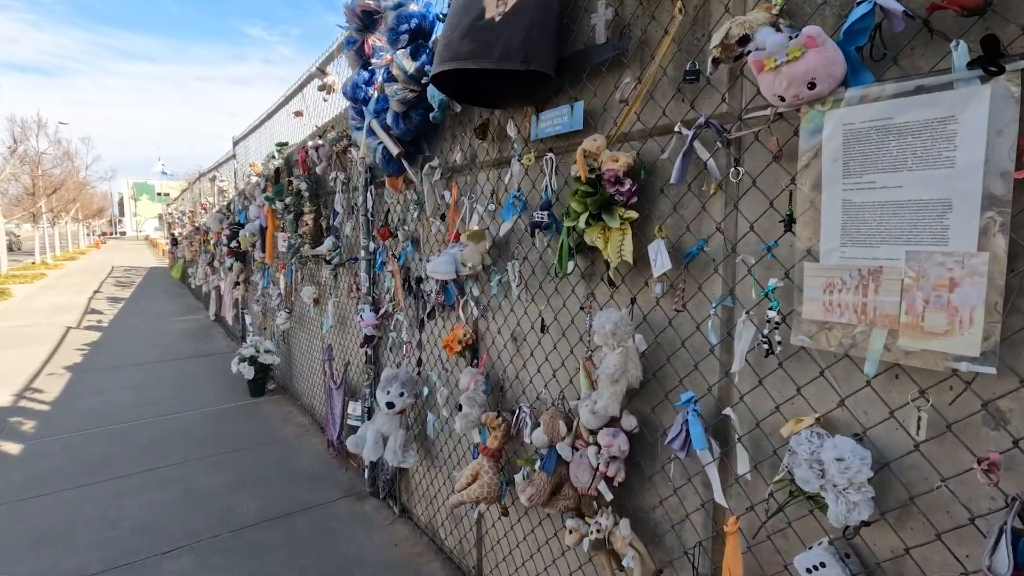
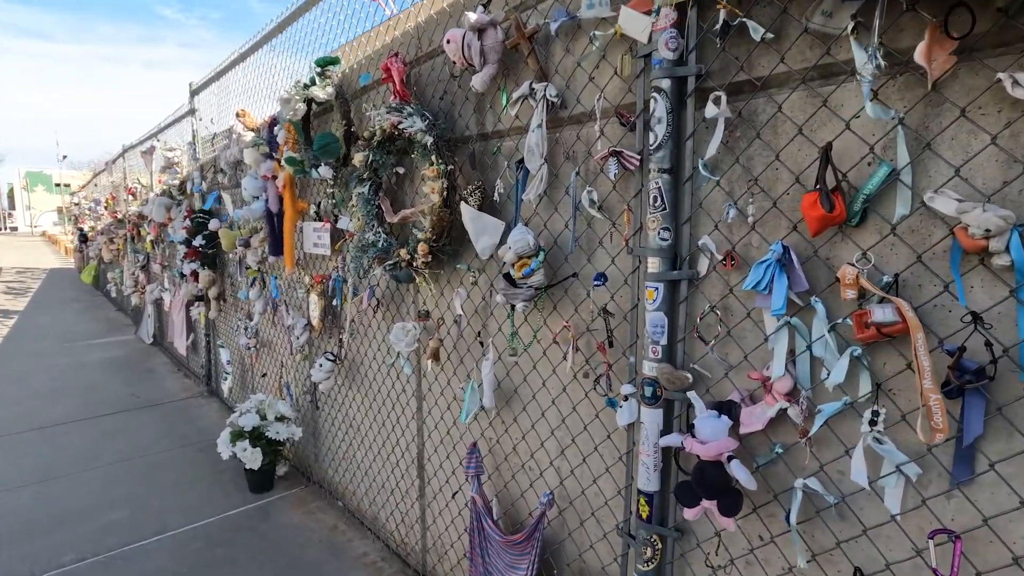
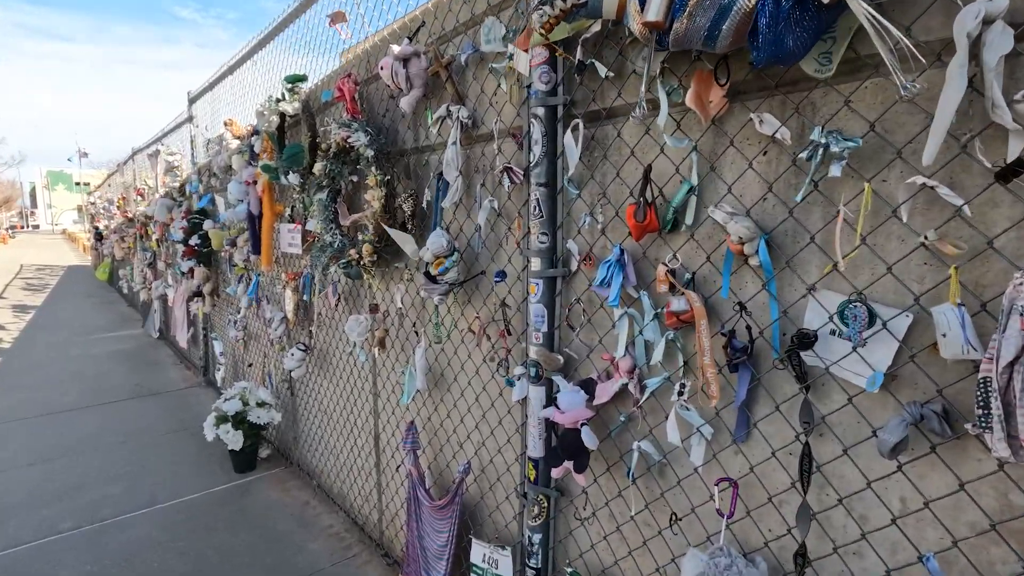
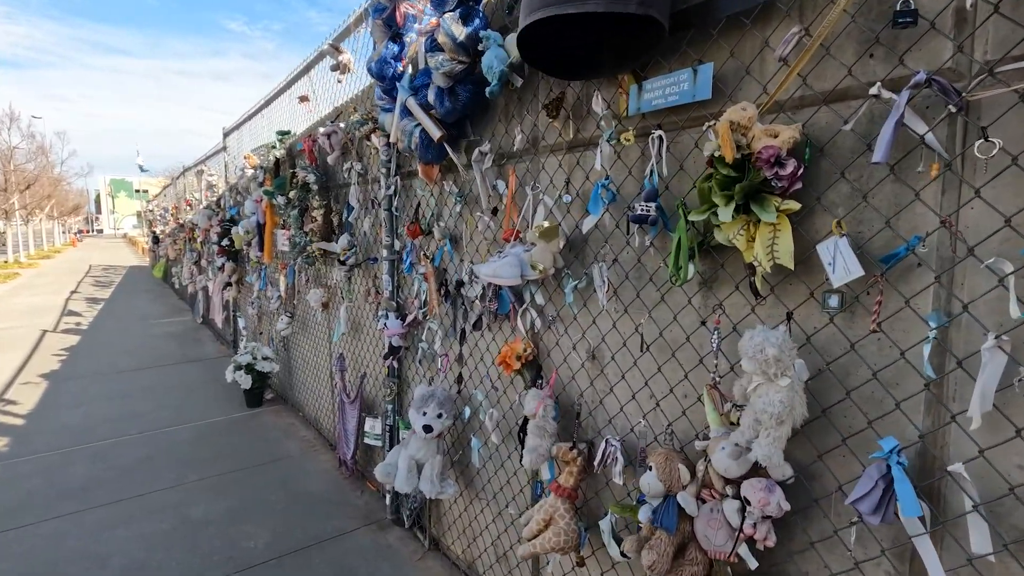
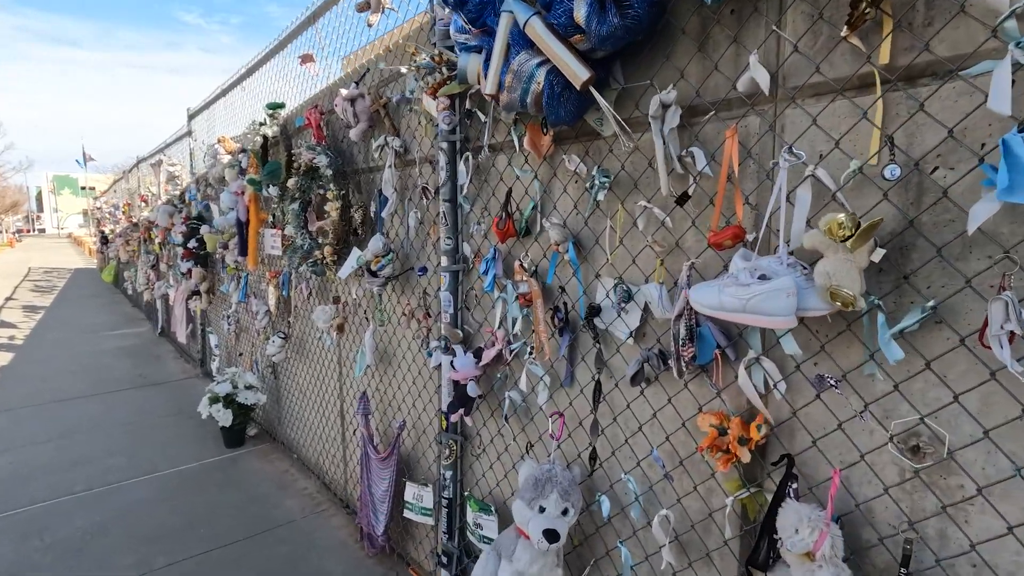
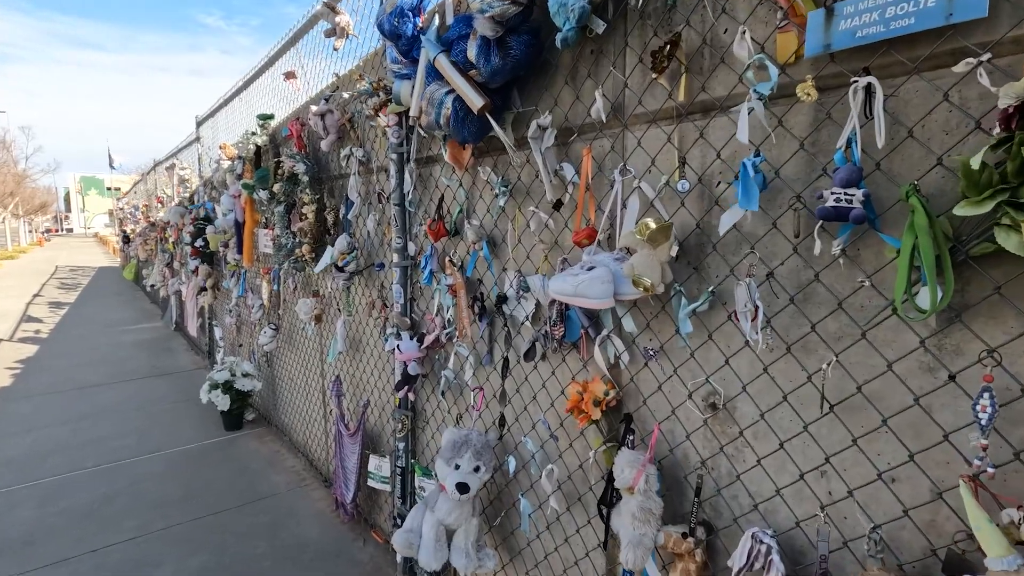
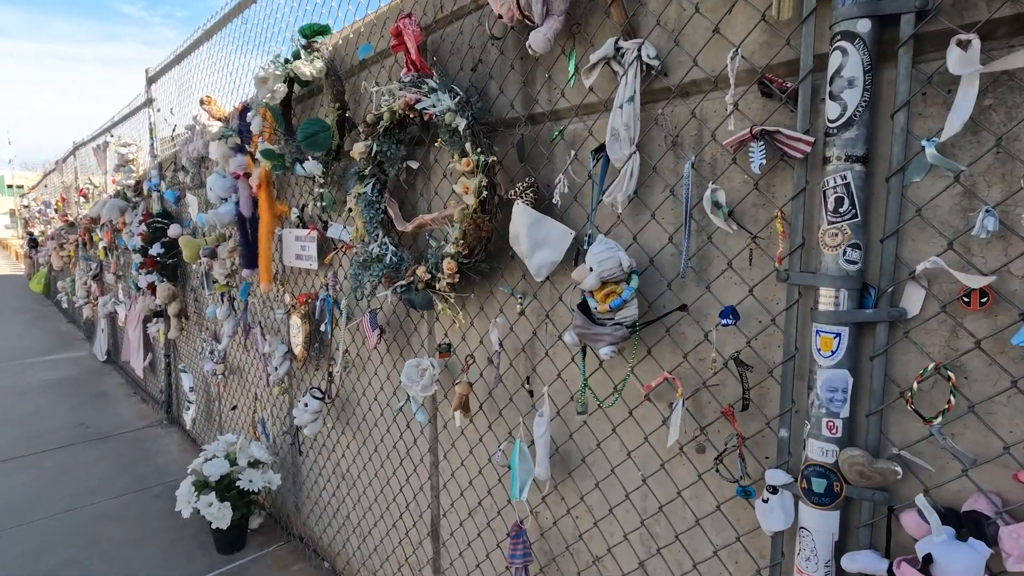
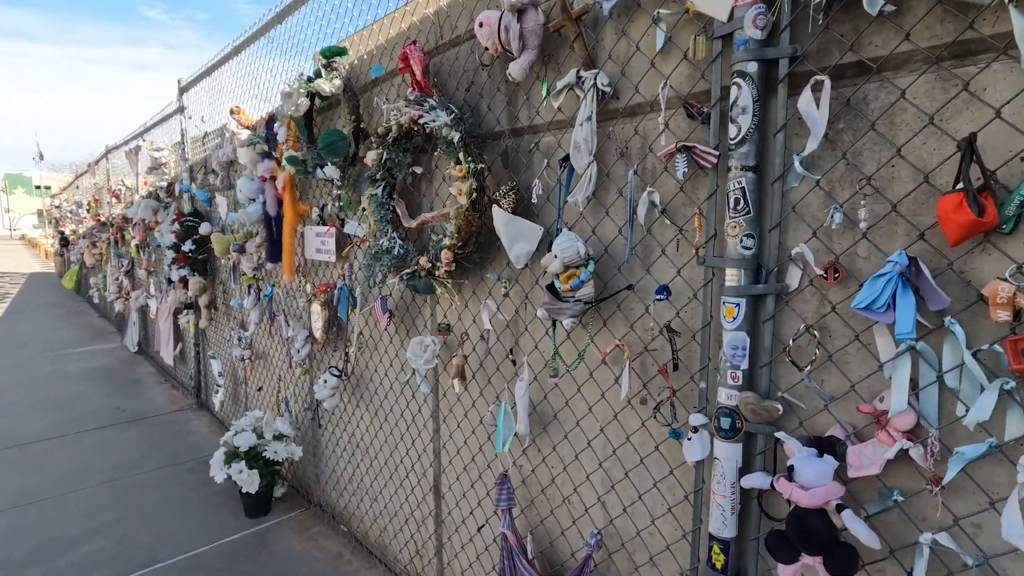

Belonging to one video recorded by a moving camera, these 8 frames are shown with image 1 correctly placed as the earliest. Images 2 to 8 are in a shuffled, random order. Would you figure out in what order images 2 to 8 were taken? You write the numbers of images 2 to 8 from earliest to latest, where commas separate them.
4, 6, 5, 3, 2, 8, 7
